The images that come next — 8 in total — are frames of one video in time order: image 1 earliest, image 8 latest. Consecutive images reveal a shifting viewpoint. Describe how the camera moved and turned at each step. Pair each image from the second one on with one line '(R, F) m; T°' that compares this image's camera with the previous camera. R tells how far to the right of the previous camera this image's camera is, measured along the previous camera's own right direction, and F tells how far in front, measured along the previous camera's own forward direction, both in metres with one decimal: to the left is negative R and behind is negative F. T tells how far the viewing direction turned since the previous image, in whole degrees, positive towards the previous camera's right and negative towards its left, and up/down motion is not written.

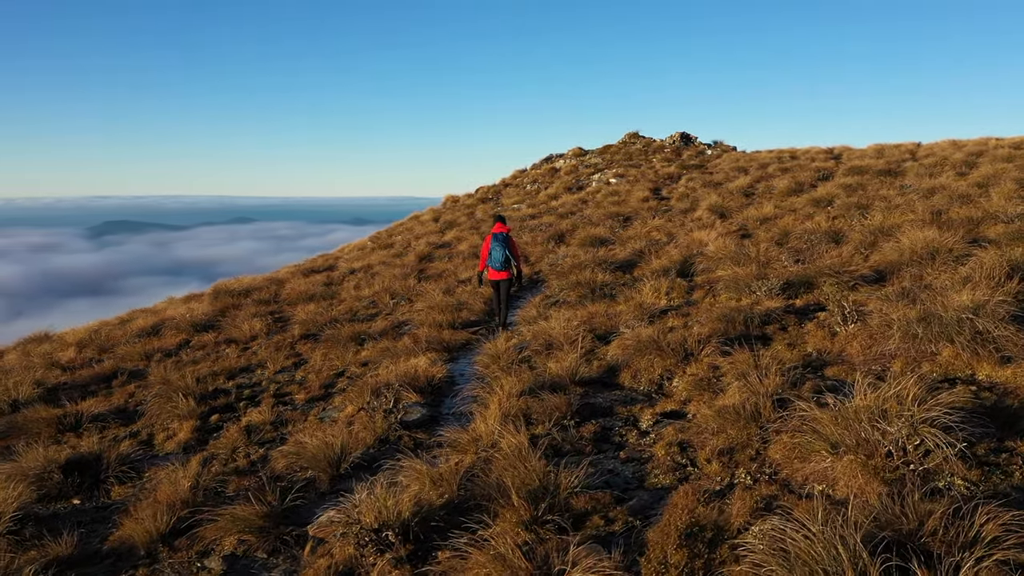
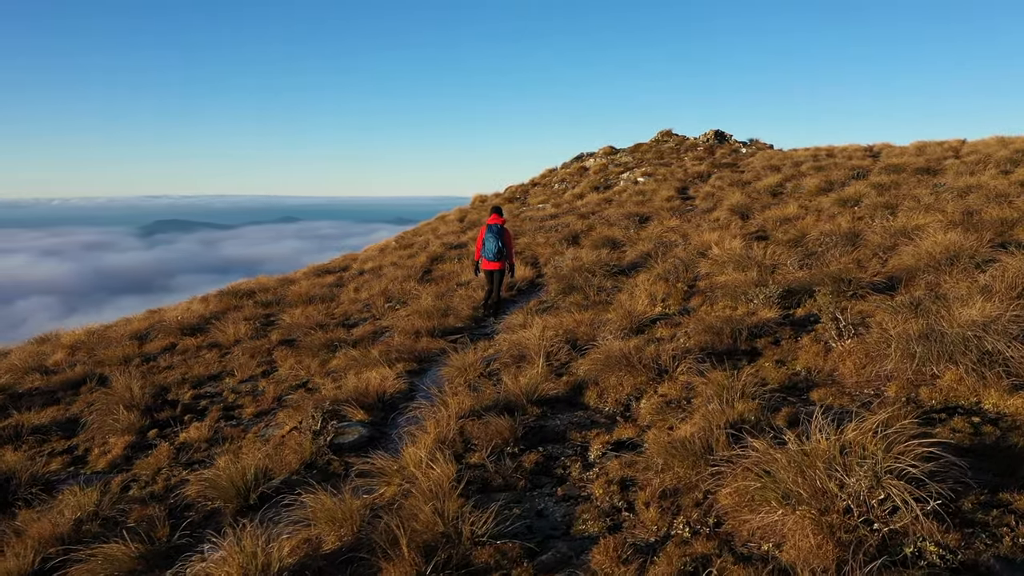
(+0.6, +0.6) m; -3°
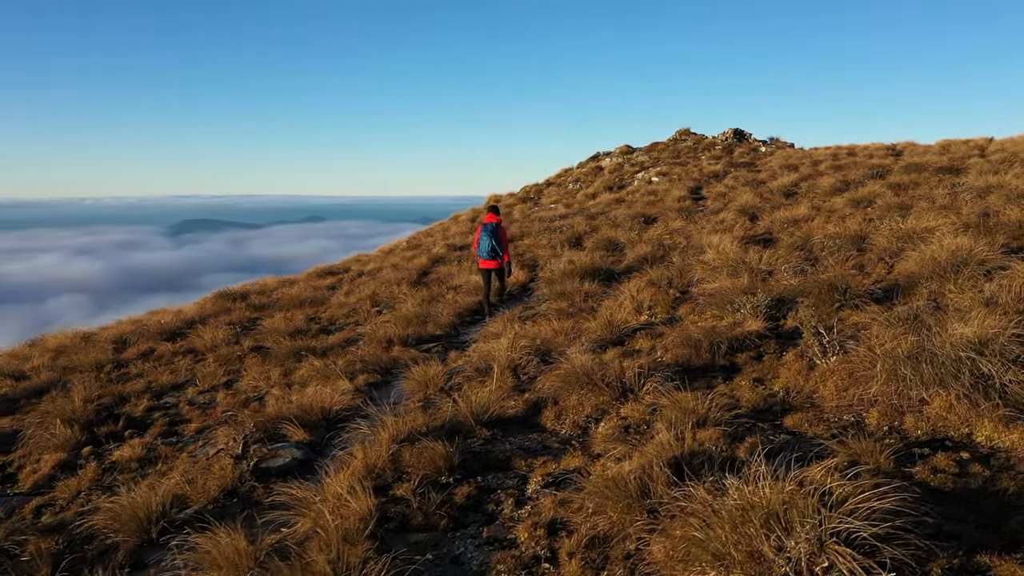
(+0.5, +0.5) m; -2°
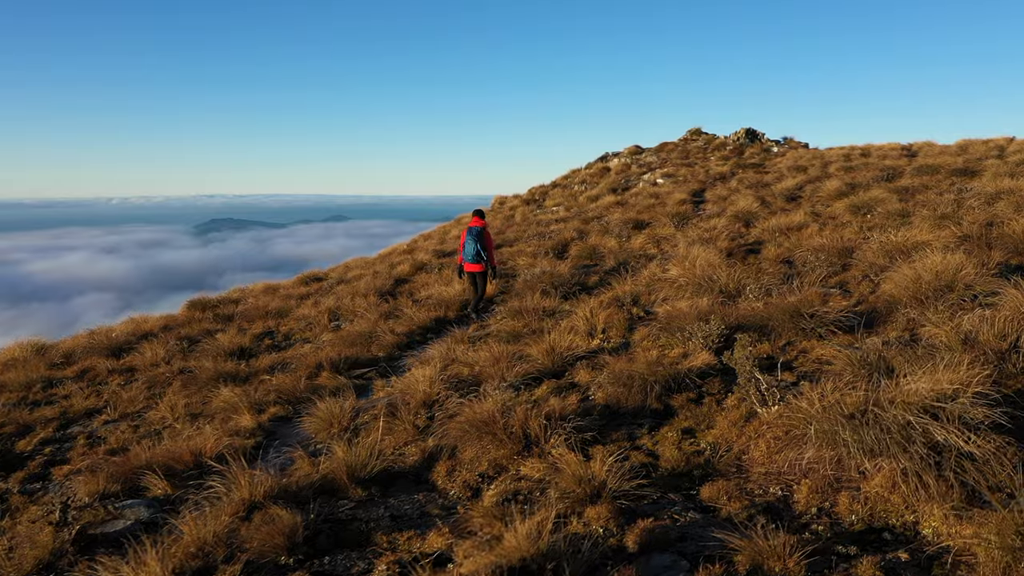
(+0.7, +0.8) m; -2°
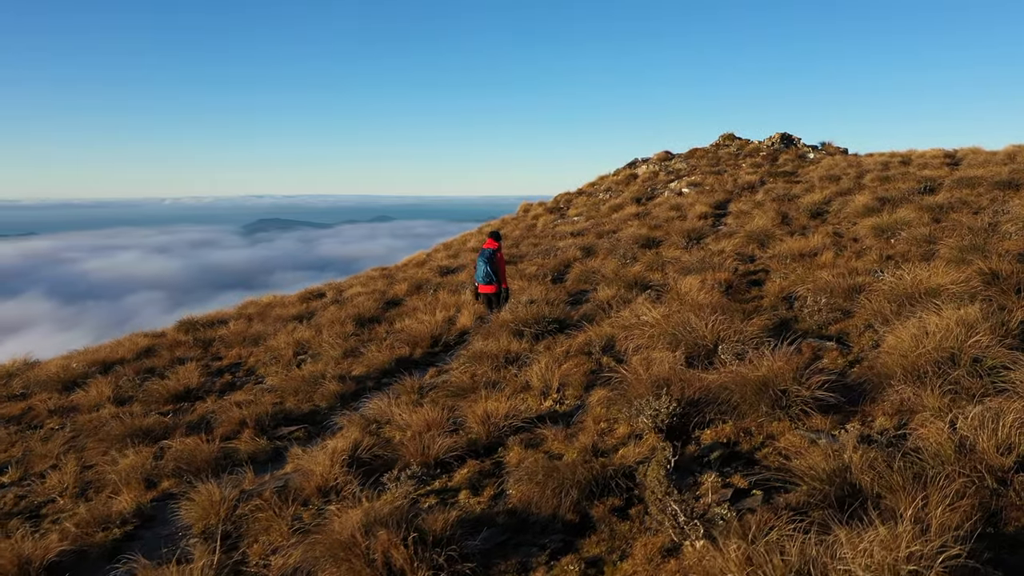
(+0.8, +0.9) m; -3°
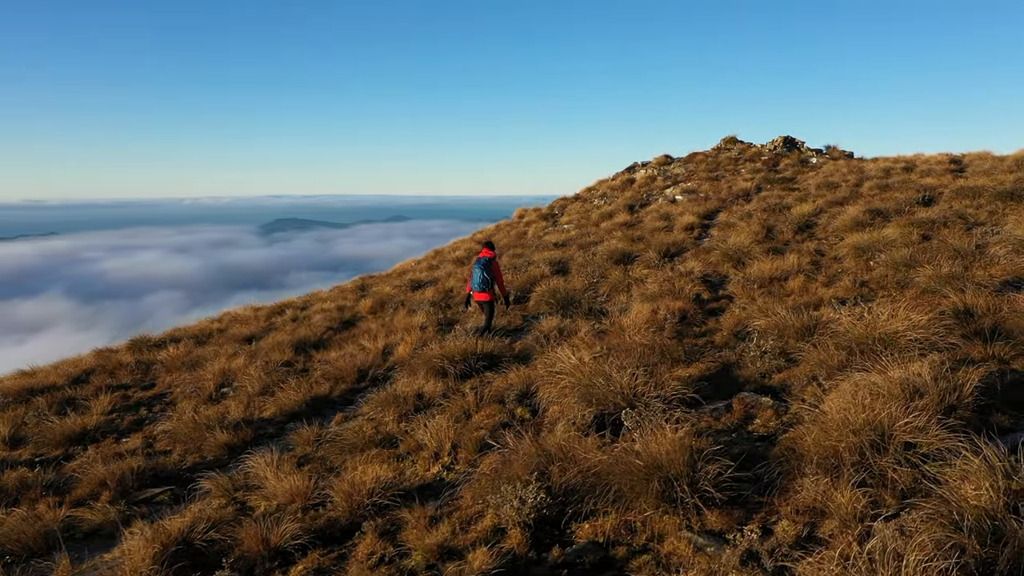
(+0.9, +0.8) m; -1°
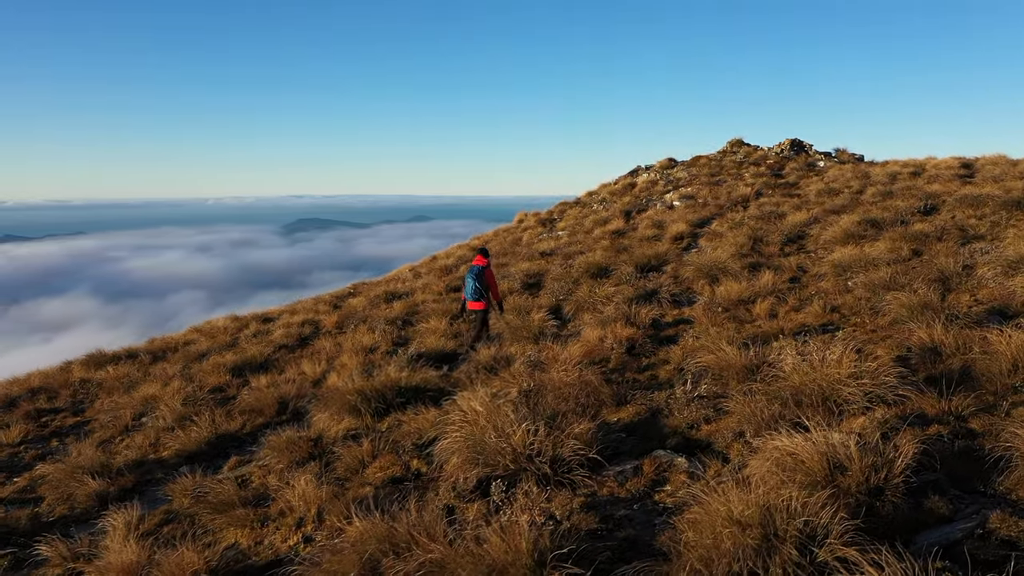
(+0.8, +0.8) m; -1°
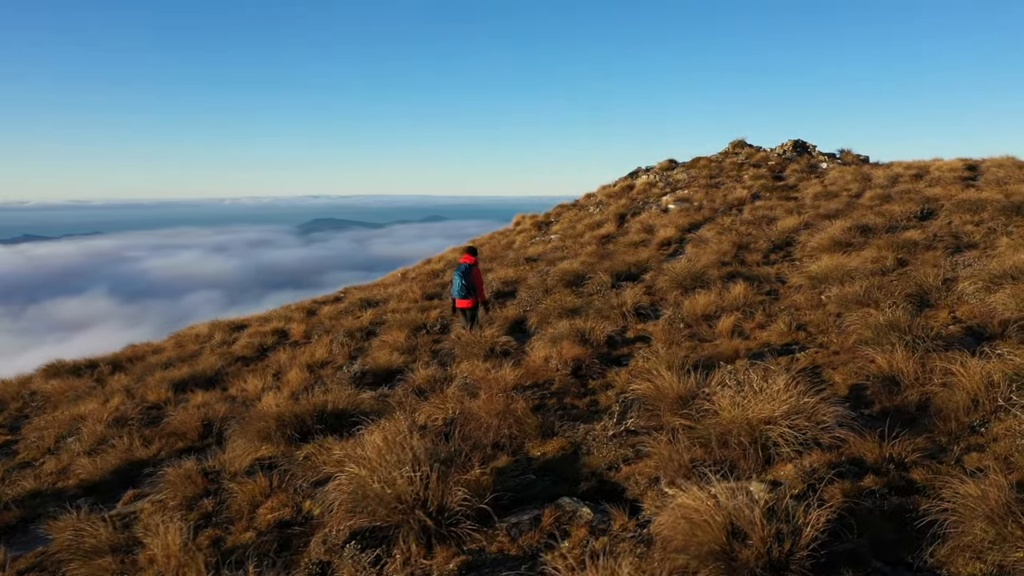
(+0.7, +0.6) m; -1°
